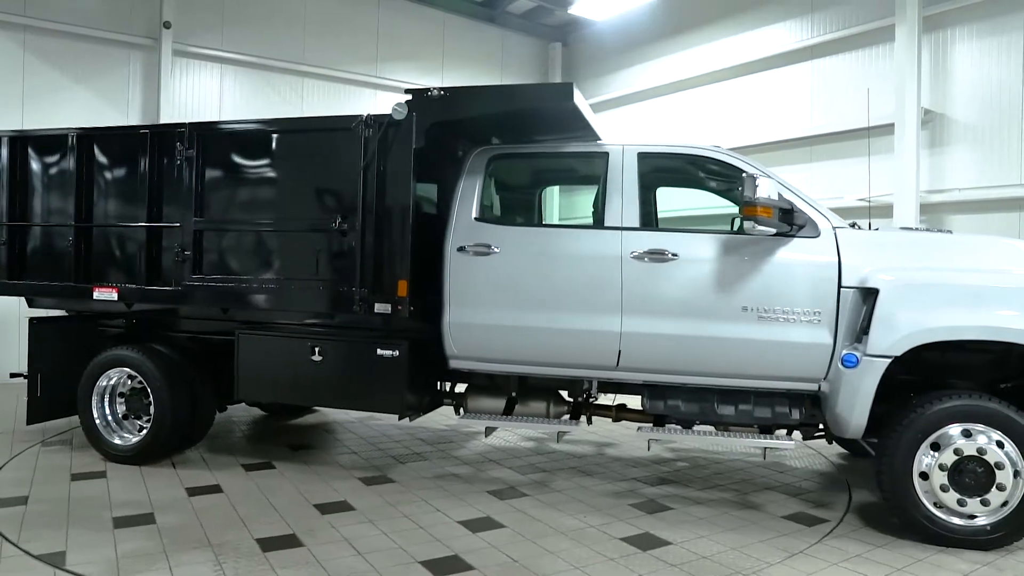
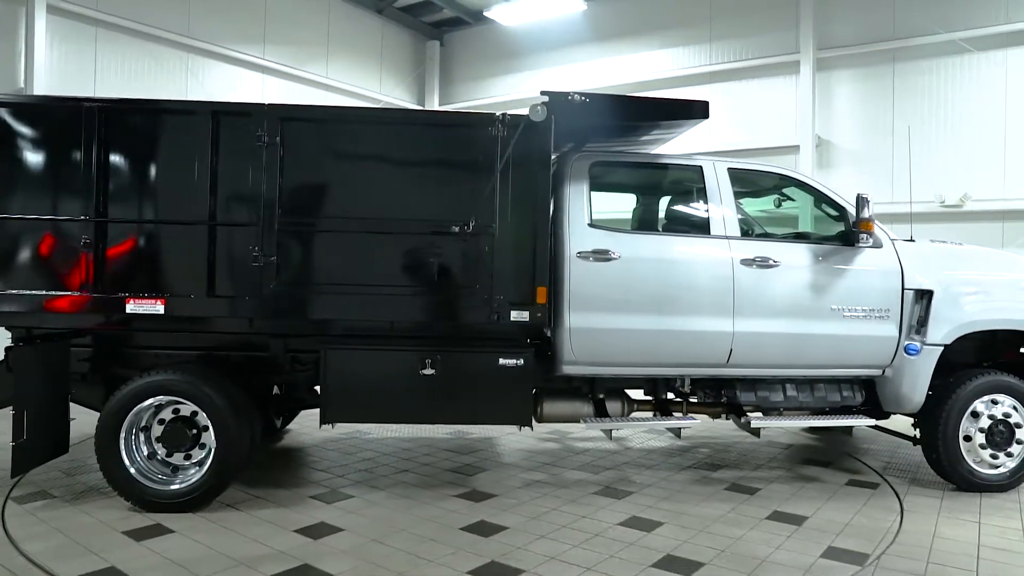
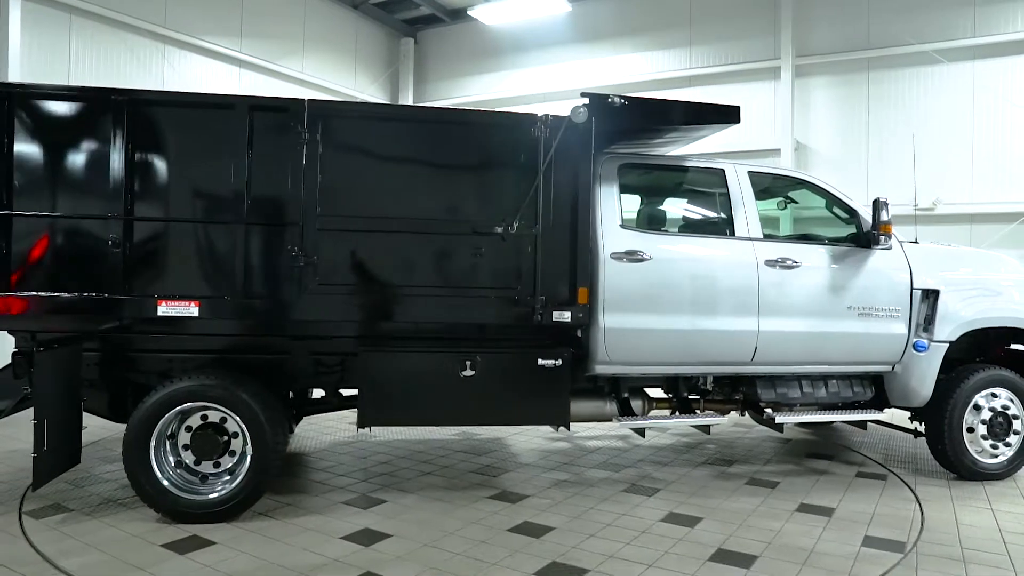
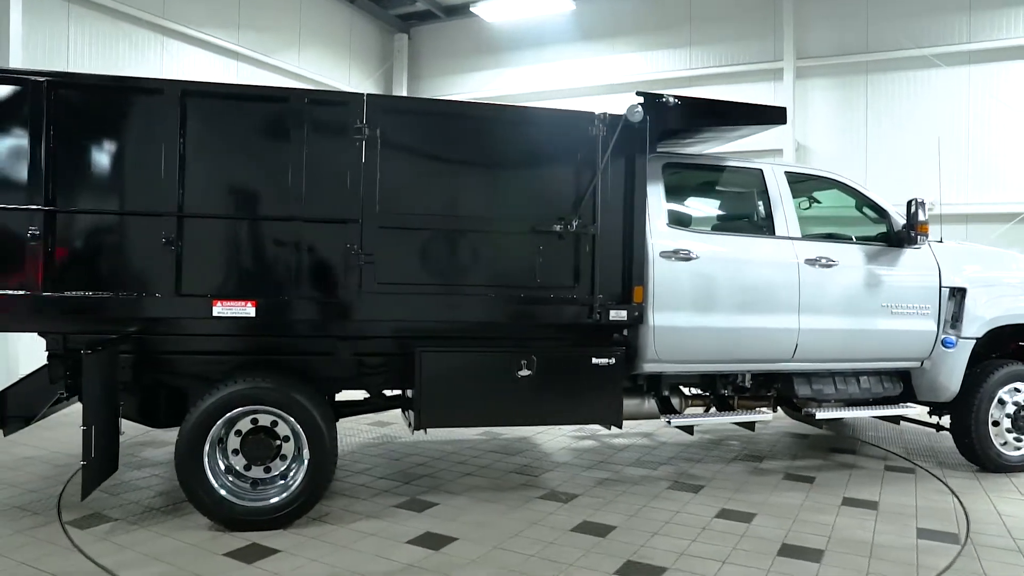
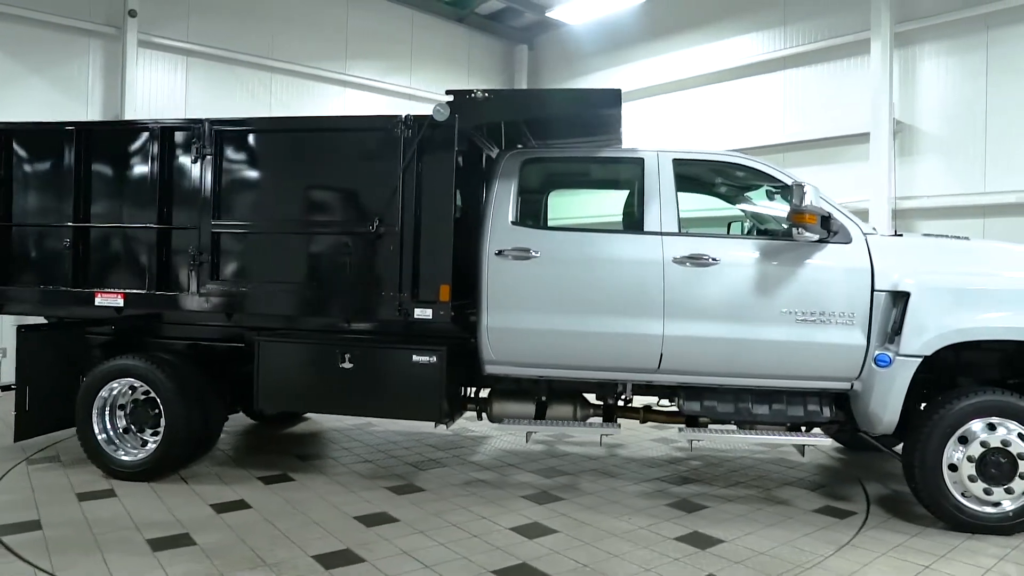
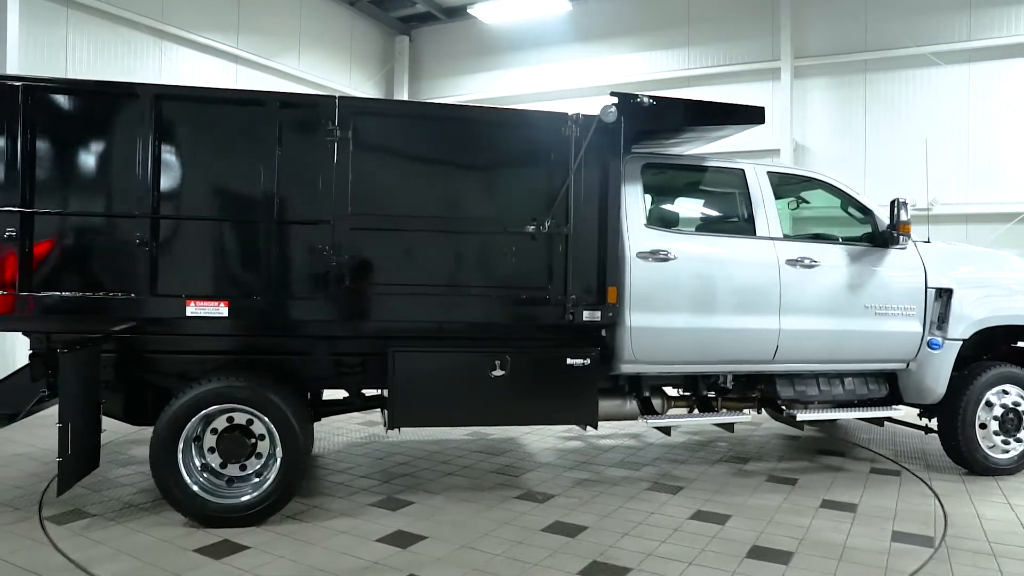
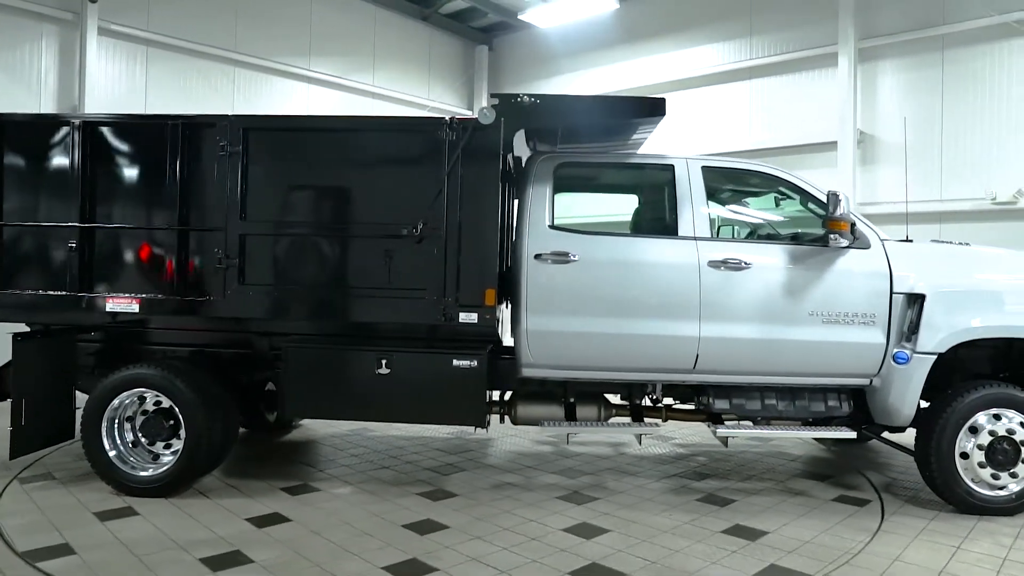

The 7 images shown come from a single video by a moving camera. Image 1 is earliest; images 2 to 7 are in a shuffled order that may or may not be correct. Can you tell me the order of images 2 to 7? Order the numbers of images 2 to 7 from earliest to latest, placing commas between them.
5, 7, 2, 3, 6, 4
